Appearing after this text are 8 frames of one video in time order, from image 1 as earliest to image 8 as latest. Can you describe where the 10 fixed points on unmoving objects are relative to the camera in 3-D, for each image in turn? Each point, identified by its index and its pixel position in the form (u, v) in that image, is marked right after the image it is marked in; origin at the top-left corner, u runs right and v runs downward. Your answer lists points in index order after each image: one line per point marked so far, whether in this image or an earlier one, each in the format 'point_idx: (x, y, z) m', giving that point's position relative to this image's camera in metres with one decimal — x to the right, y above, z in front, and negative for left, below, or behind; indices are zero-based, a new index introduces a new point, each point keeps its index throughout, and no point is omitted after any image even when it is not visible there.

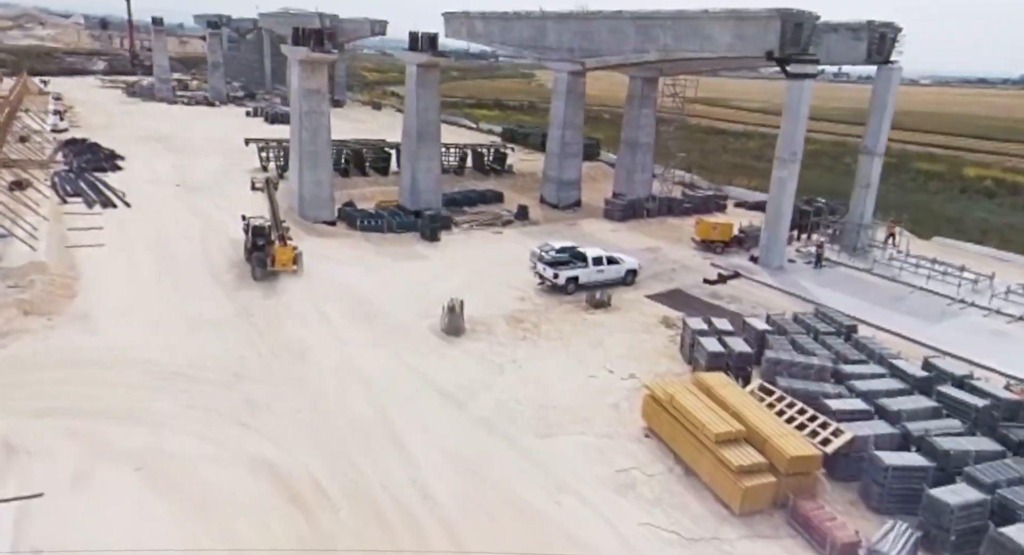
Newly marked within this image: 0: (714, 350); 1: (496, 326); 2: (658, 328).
0: (+4.4, -1.6, +15.7) m
1: (-0.5, -1.4, +19.4) m
2: (+4.0, -1.4, +19.5) m
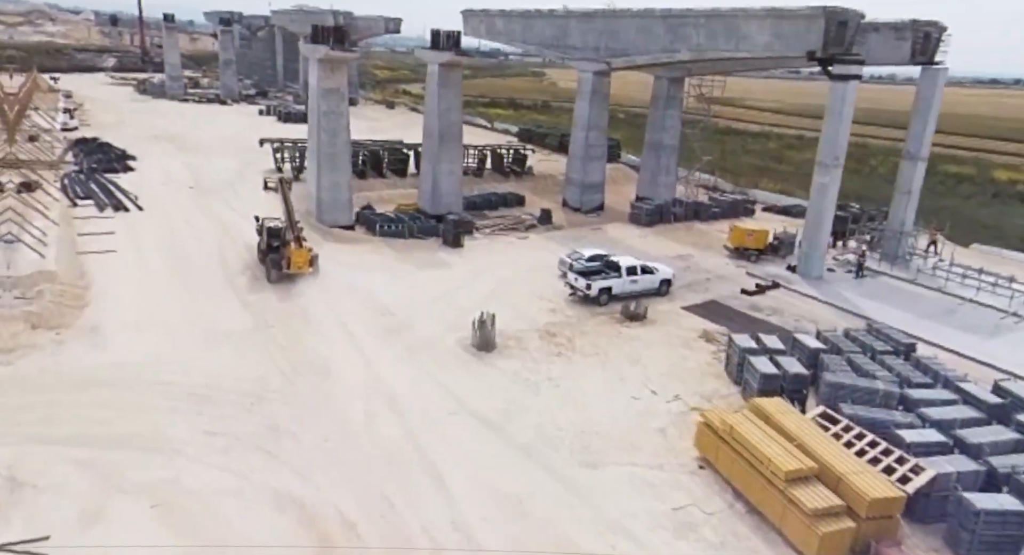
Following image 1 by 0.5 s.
0: (+5.2, -1.9, +14.6) m
1: (+0.4, -1.7, +18.4) m
2: (+4.8, -1.7, +18.5) m
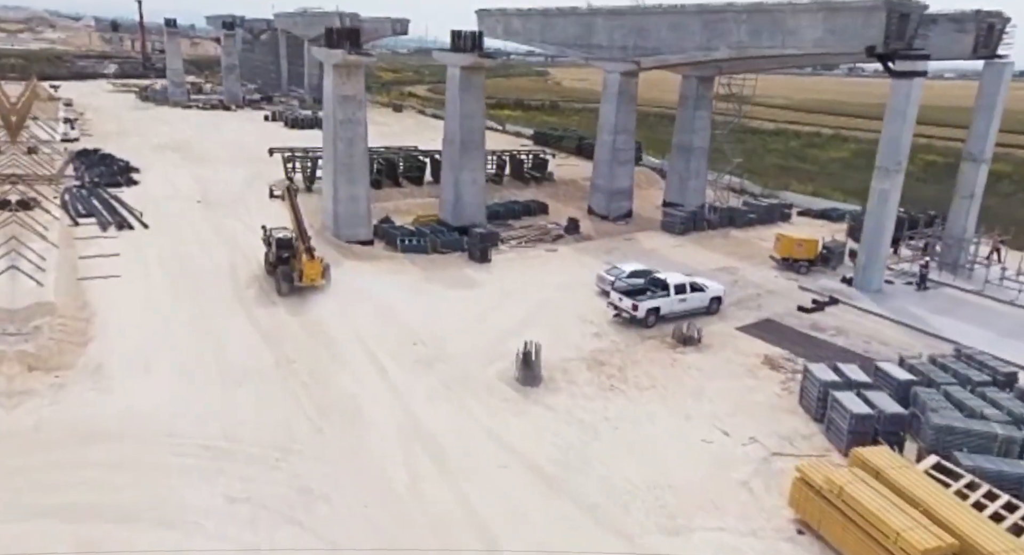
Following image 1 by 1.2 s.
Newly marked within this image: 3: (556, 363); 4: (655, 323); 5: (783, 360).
0: (+6.3, -2.4, +12.9) m
1: (+1.5, -2.2, +16.7) m
2: (+5.9, -2.2, +16.7) m
3: (+1.1, -2.0, +17.3) m
4: (+3.9, -1.3, +19.7) m
5: (+6.6, -2.0, +17.4) m
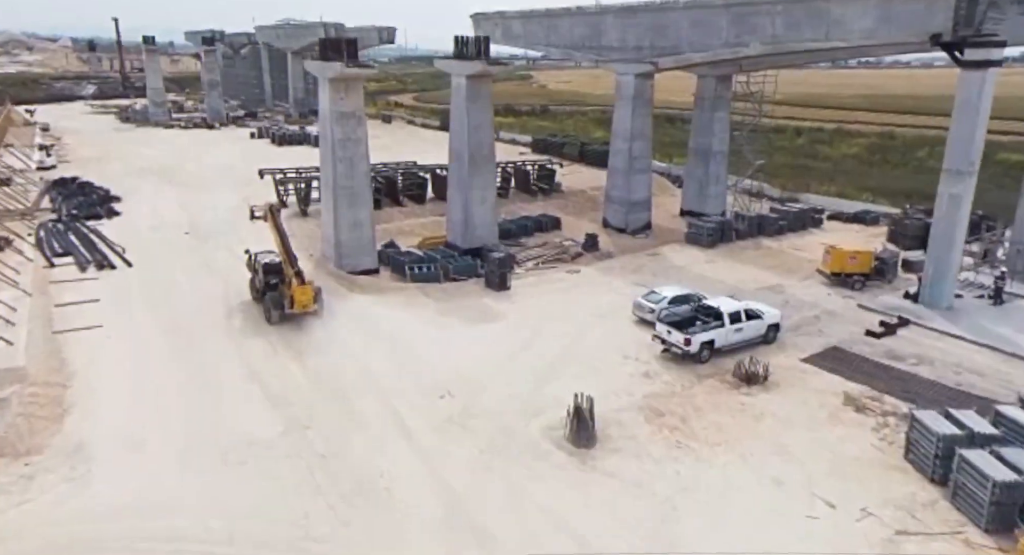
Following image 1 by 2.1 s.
0: (+7.3, -3.0, +10.7) m
1: (+2.4, -3.0, +14.4) m
2: (+6.9, -2.8, +14.5) m
3: (+2.0, -2.8, +14.9) m
4: (+4.8, -2.0, +17.4) m
5: (+7.5, -2.6, +15.2) m
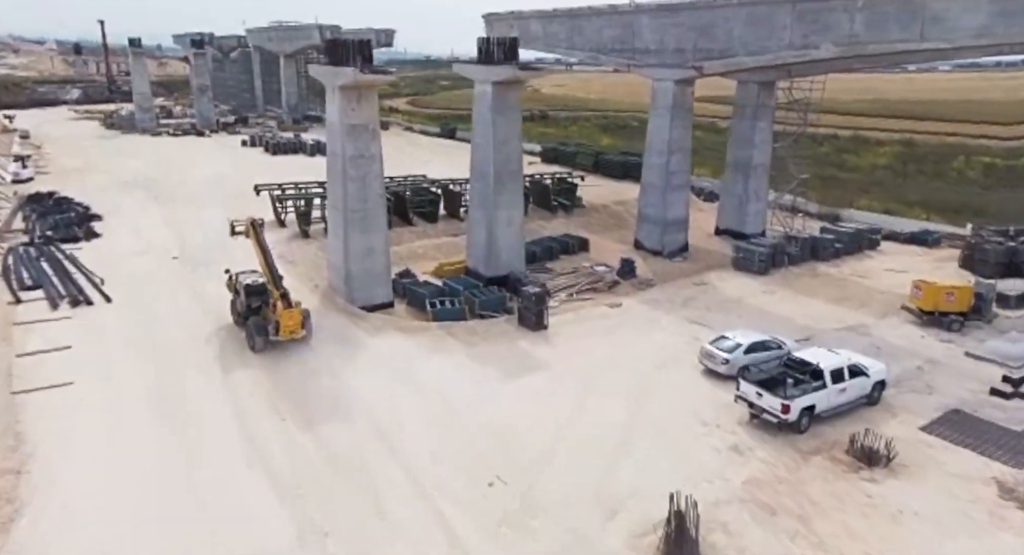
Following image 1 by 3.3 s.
0: (+8.6, -4.0, +7.6) m
1: (+3.6, -4.0, +11.3) m
2: (+8.1, -3.8, +11.5) m
3: (+3.2, -3.9, +11.9) m
4: (+6.0, -3.0, +14.3) m
5: (+8.7, -3.6, +12.2) m
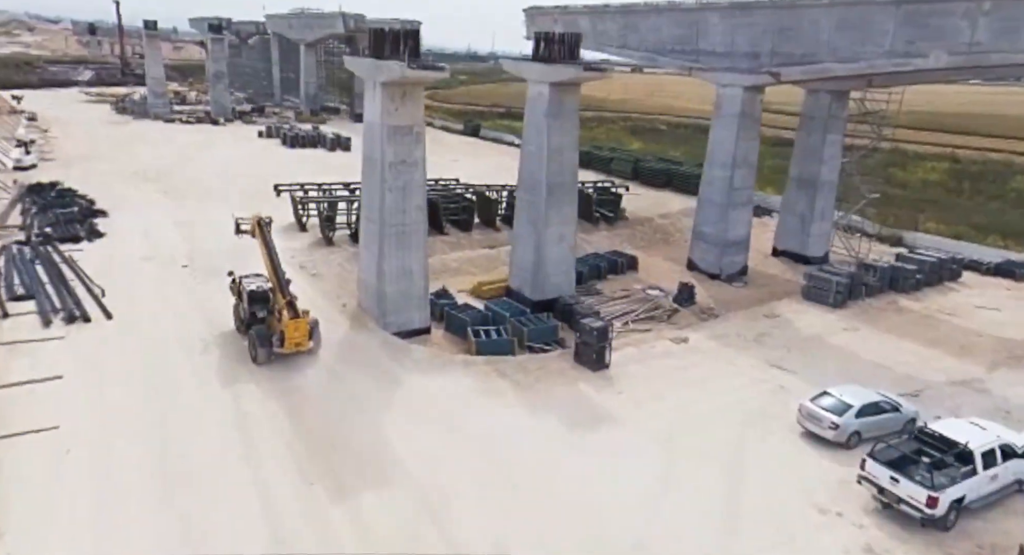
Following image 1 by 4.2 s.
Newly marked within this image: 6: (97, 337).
0: (+9.8, -5.1, +5.0) m
1: (+4.9, -5.0, +8.7) m
2: (+9.3, -4.9, +8.8) m
3: (+4.5, -4.8, +9.3) m
4: (+7.3, -4.0, +11.7) m
5: (+10.0, -4.7, +9.5) m
6: (-10.3, -1.4, +17.8) m
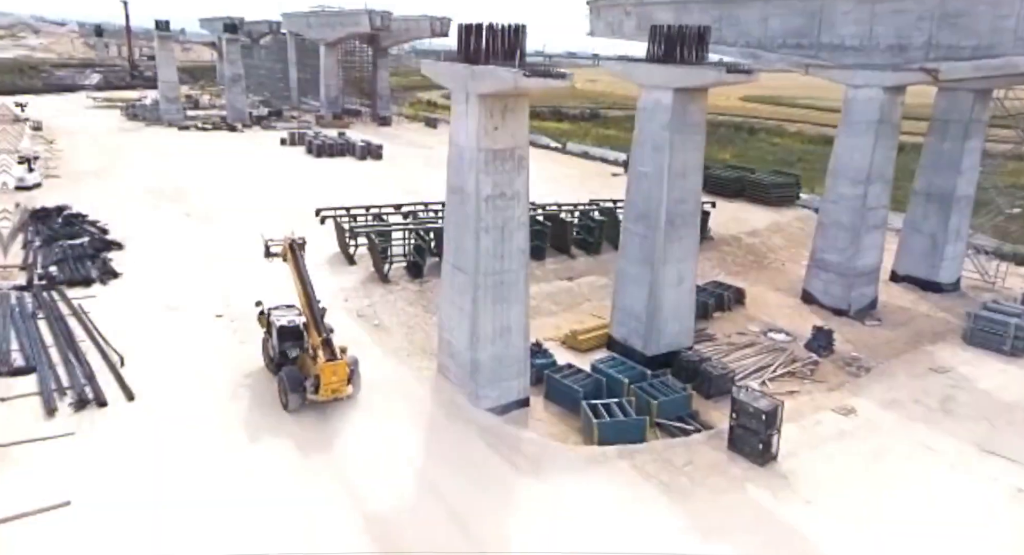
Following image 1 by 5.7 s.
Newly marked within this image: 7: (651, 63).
0: (+12.4, -6.3, +0.9) m
1: (+7.5, -6.2, +4.6) m
2: (+11.9, -6.1, +4.7) m
3: (+7.1, -6.1, +5.2) m
4: (+9.9, -5.2, +7.6) m
5: (+12.6, -5.9, +5.3) m
6: (-7.7, -2.8, +13.8) m
7: (+3.3, +5.0, +16.6) m
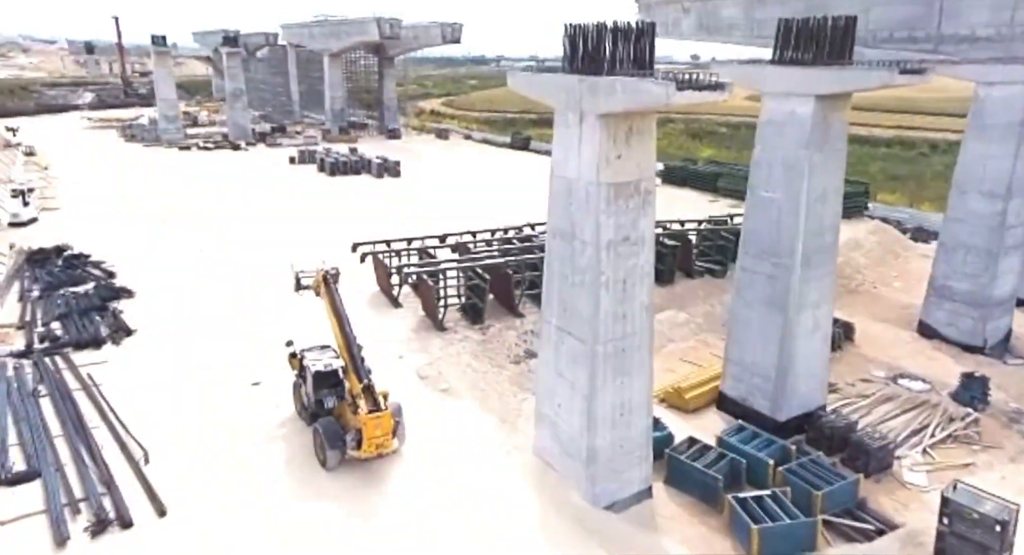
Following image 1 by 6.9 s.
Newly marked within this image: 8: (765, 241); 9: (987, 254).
0: (+14.6, -6.9, -2.4) m
1: (+9.8, -7.0, +1.3) m
2: (+14.2, -6.8, +1.4) m
3: (+9.4, -6.9, +1.9) m
4: (+12.2, -5.9, +4.4) m
5: (+14.9, -6.5, +2.1) m
6: (-5.5, -4.1, +10.5) m
7: (+5.2, +4.0, +13.4) m
8: (+5.2, +0.7, +14.2) m
9: (+12.3, +0.6, +18.4) m
